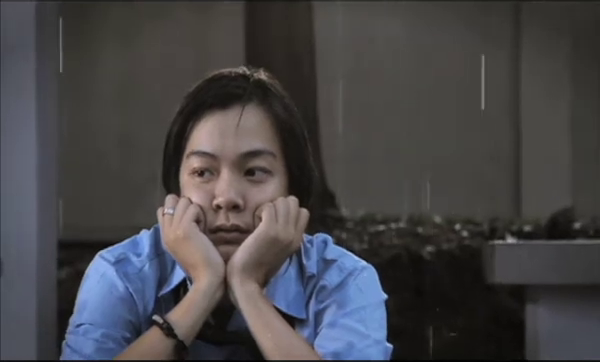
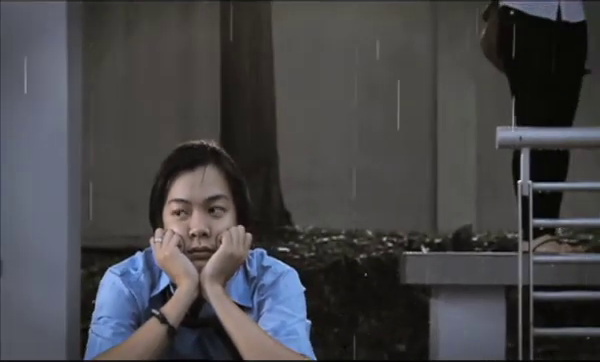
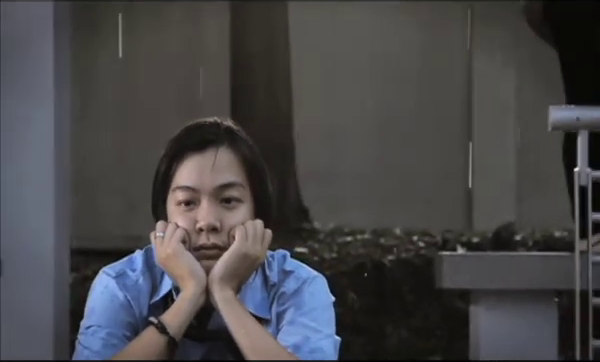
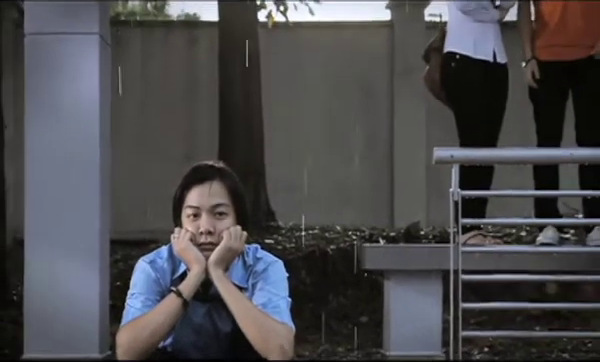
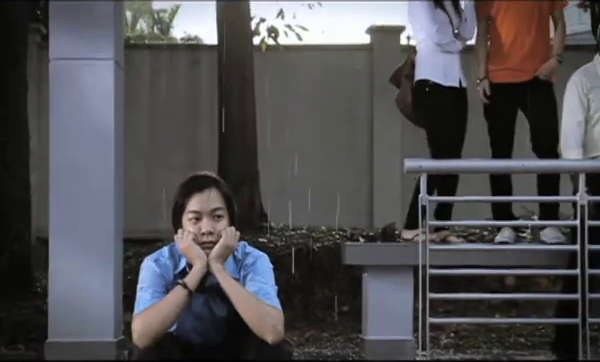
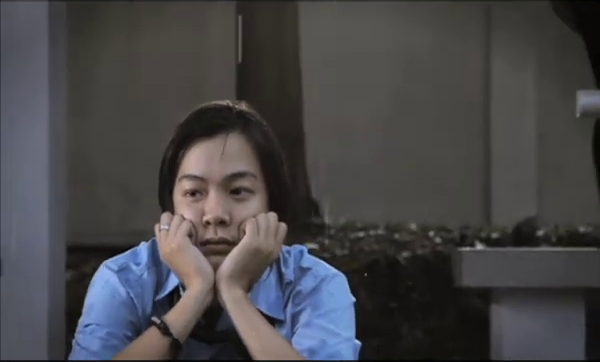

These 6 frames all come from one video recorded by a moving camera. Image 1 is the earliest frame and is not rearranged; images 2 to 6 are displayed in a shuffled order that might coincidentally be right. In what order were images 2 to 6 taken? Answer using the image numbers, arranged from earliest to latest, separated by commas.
6, 3, 2, 4, 5
